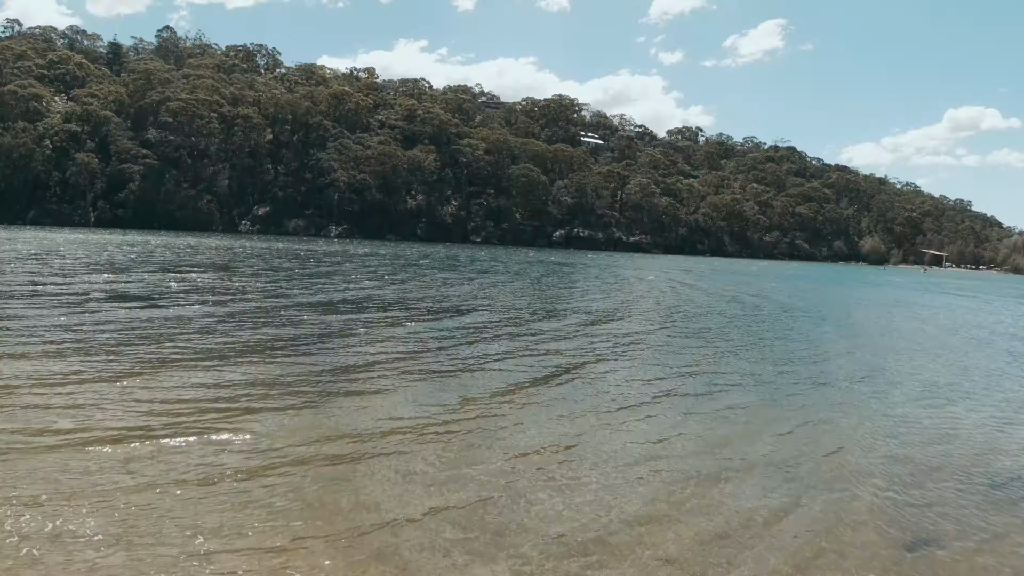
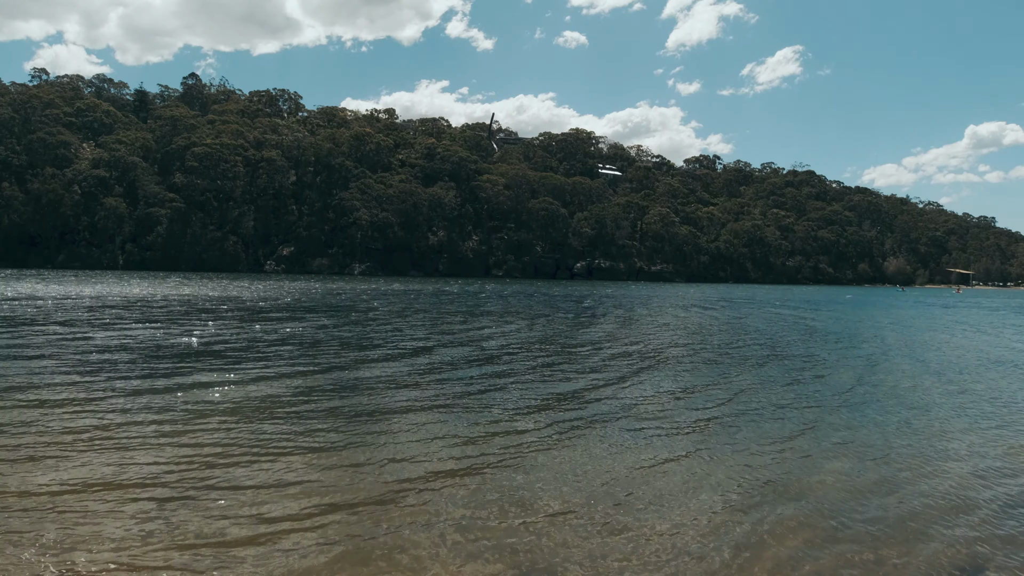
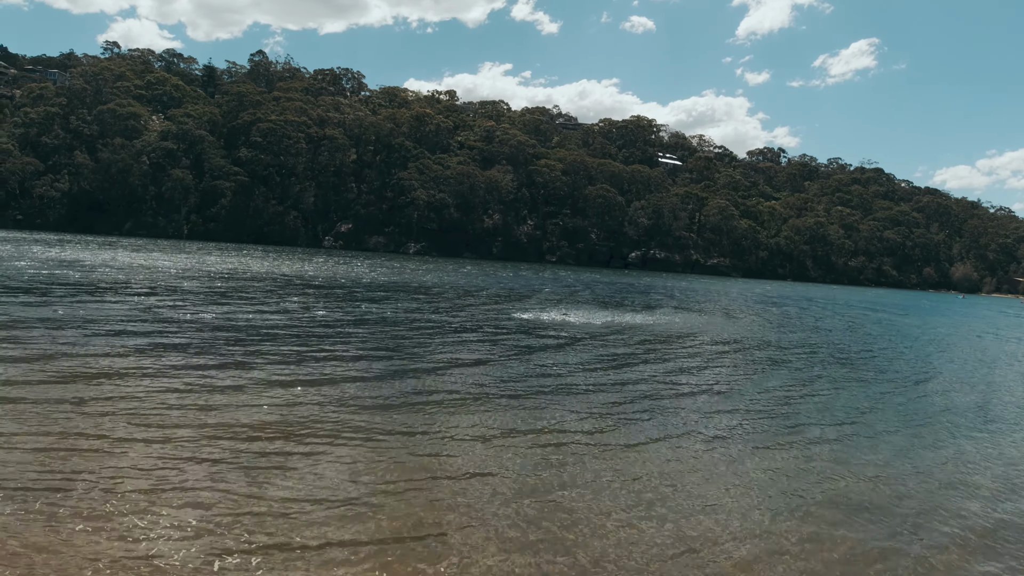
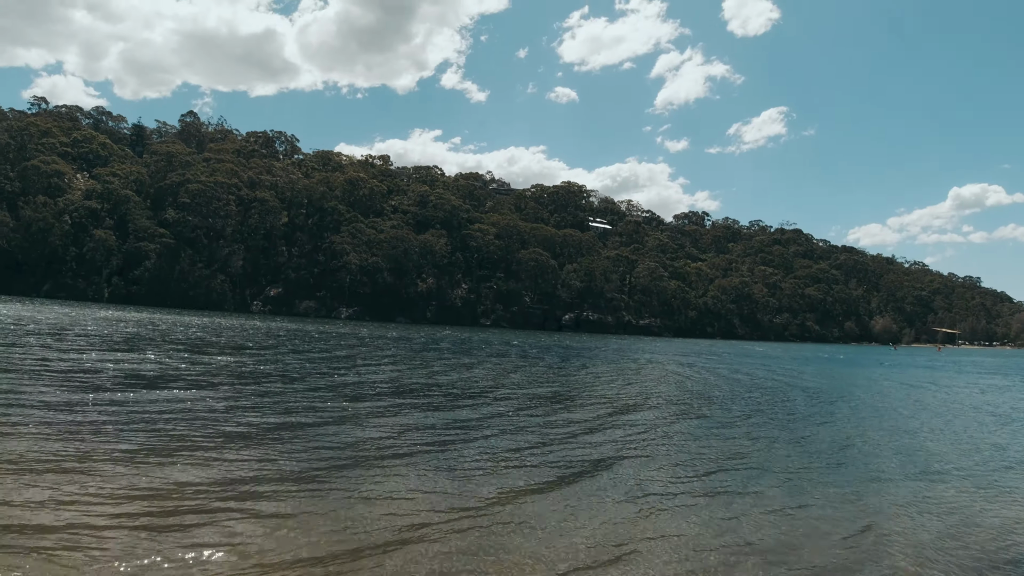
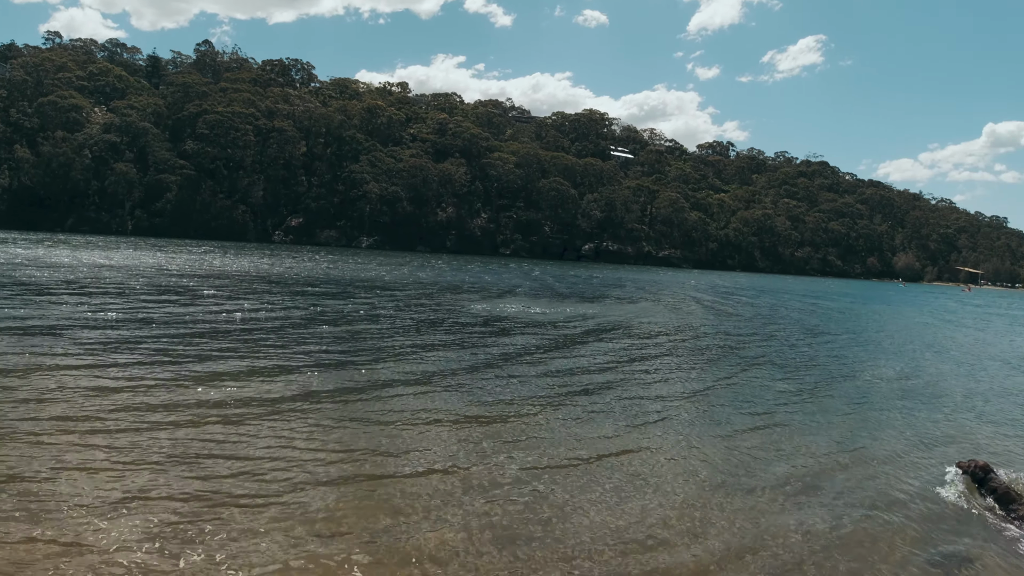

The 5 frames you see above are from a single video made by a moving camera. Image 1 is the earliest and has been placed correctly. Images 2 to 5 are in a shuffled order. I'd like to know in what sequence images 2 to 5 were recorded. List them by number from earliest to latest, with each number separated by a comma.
4, 2, 3, 5
